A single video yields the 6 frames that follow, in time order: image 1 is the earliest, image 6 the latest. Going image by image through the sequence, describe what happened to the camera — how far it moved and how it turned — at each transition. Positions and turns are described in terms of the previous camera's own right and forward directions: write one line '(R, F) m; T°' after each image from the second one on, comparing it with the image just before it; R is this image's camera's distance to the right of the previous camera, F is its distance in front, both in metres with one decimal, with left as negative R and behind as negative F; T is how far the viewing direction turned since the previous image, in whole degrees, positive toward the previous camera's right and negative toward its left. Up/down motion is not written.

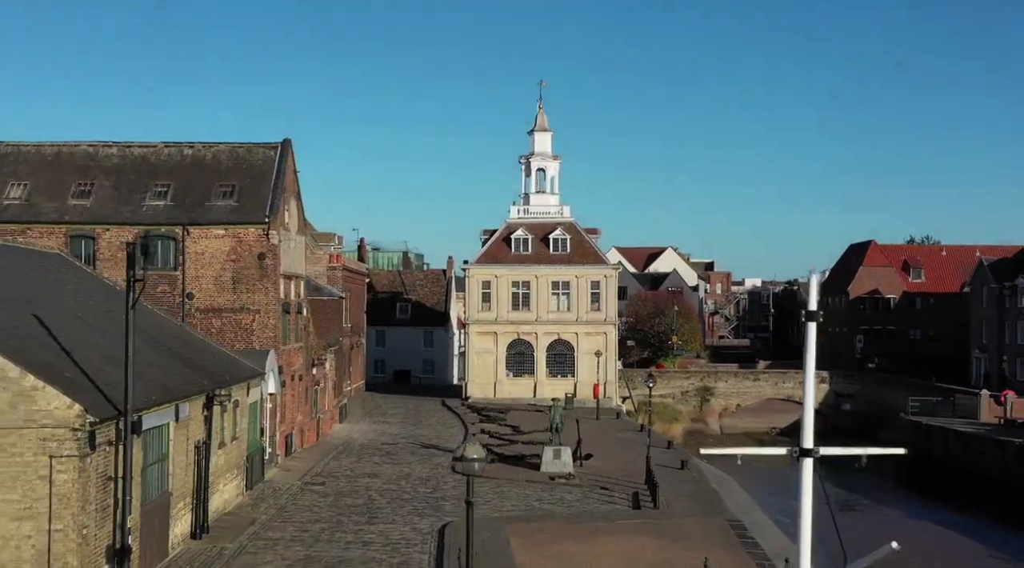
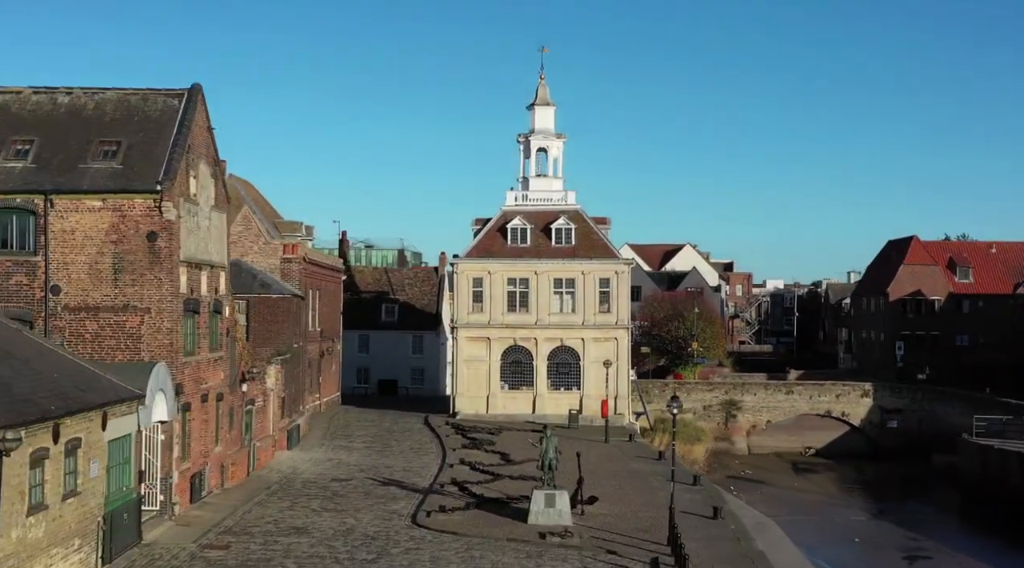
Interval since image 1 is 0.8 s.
(+0.8, +8.6) m; -1°
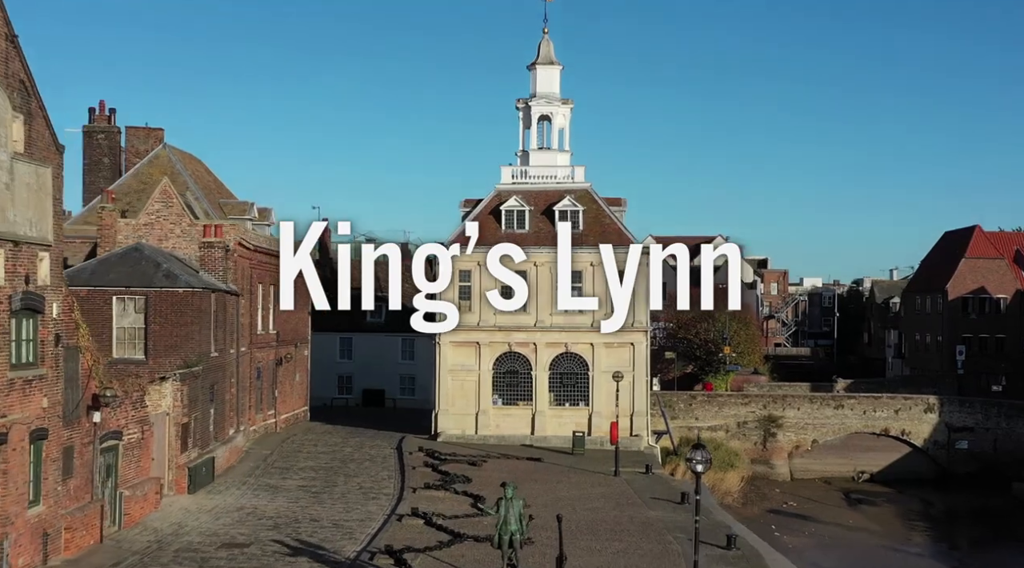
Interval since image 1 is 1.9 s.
(+1.4, +9.2) m; -2°
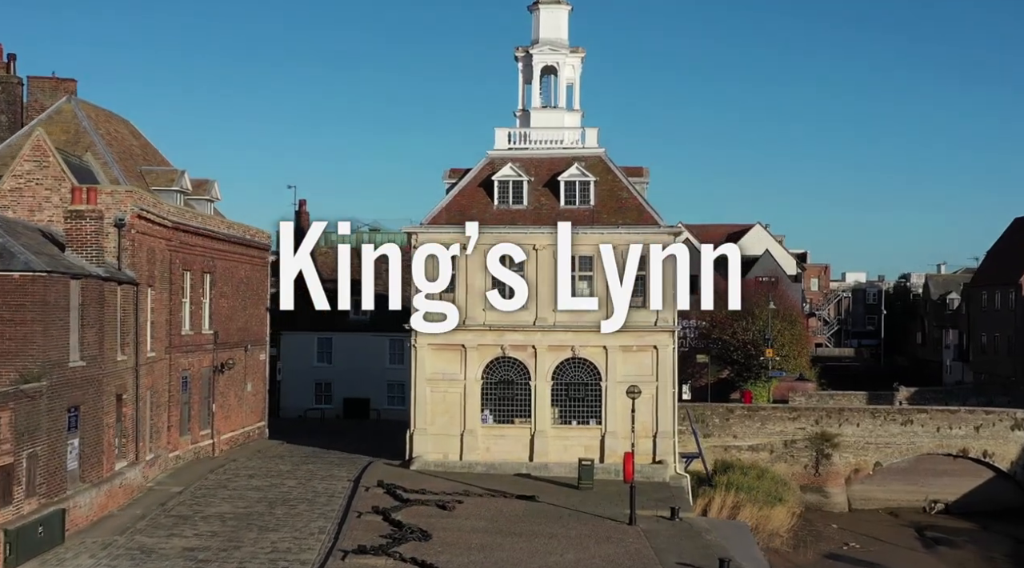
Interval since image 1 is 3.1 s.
(+1.2, +8.7) m; -2°
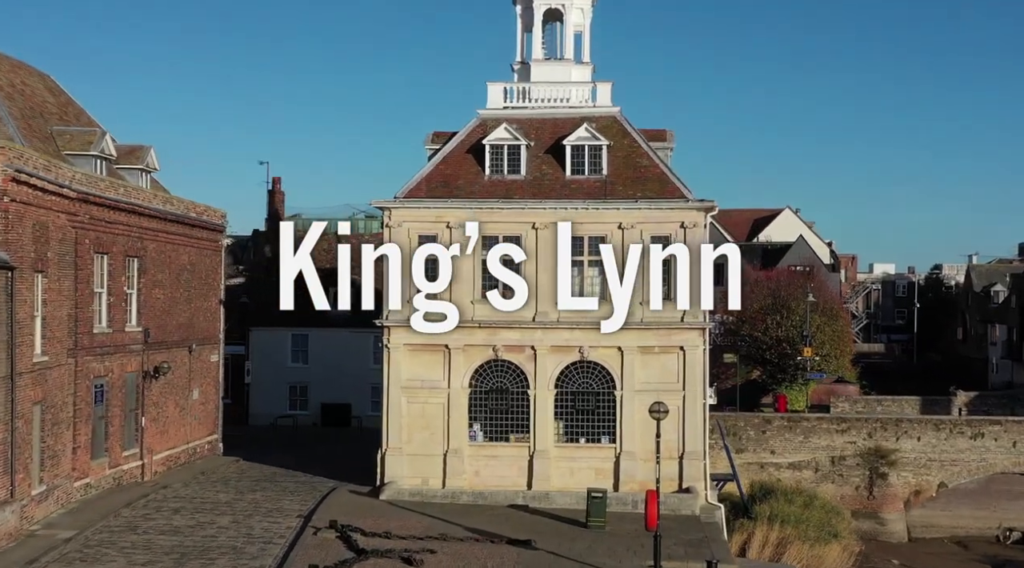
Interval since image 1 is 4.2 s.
(+0.5, +6.6) m; -1°
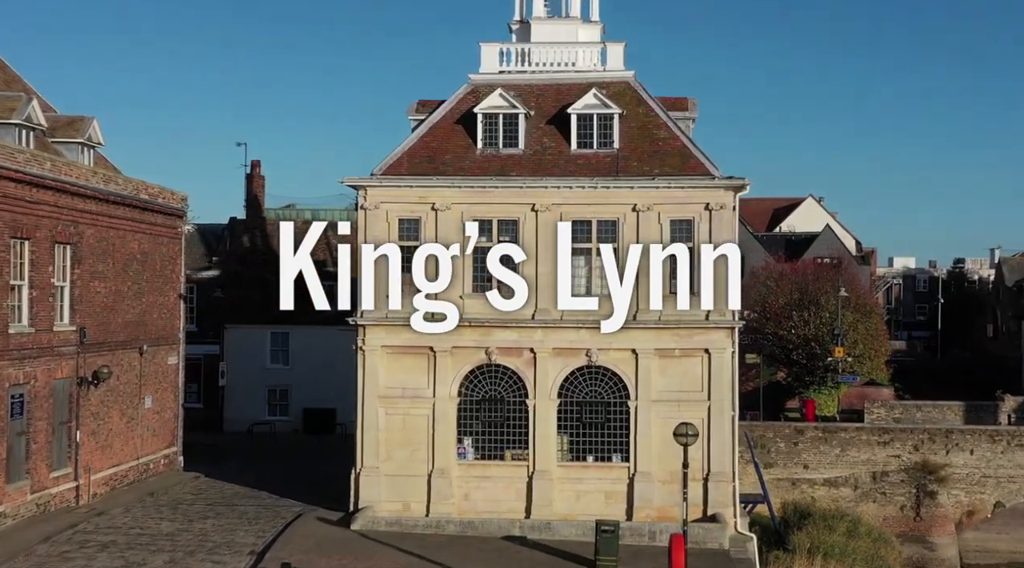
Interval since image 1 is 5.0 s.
(+0.3, +4.3) m; 0°
